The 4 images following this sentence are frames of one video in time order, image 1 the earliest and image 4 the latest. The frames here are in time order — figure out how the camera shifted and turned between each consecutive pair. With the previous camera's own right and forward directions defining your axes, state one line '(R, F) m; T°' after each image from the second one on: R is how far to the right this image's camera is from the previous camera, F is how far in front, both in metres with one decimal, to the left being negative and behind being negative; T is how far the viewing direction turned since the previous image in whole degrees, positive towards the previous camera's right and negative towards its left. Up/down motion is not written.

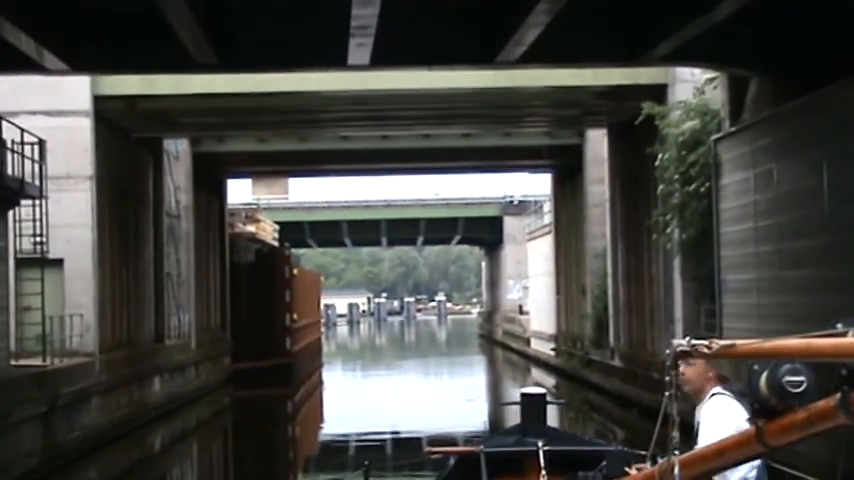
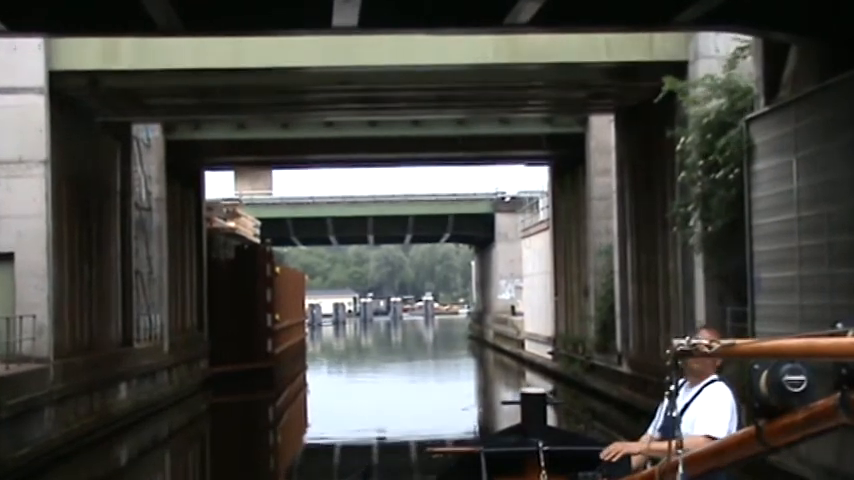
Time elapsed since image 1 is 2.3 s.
(-0.1, +2.1) m; +1°
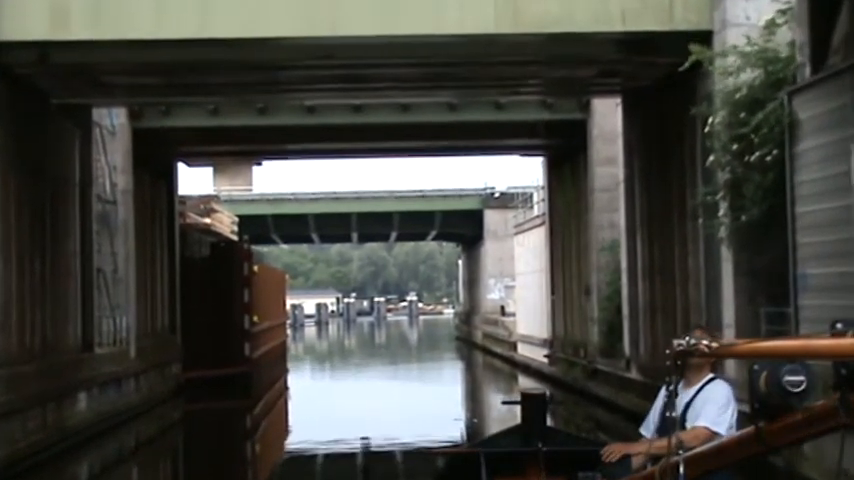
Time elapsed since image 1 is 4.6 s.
(-0.1, +2.1) m; +1°
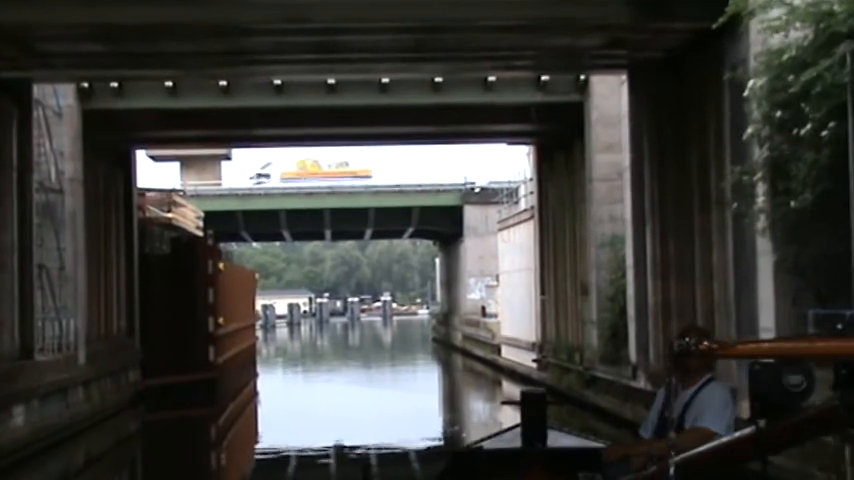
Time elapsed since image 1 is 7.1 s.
(-0.2, +2.4) m; +1°
